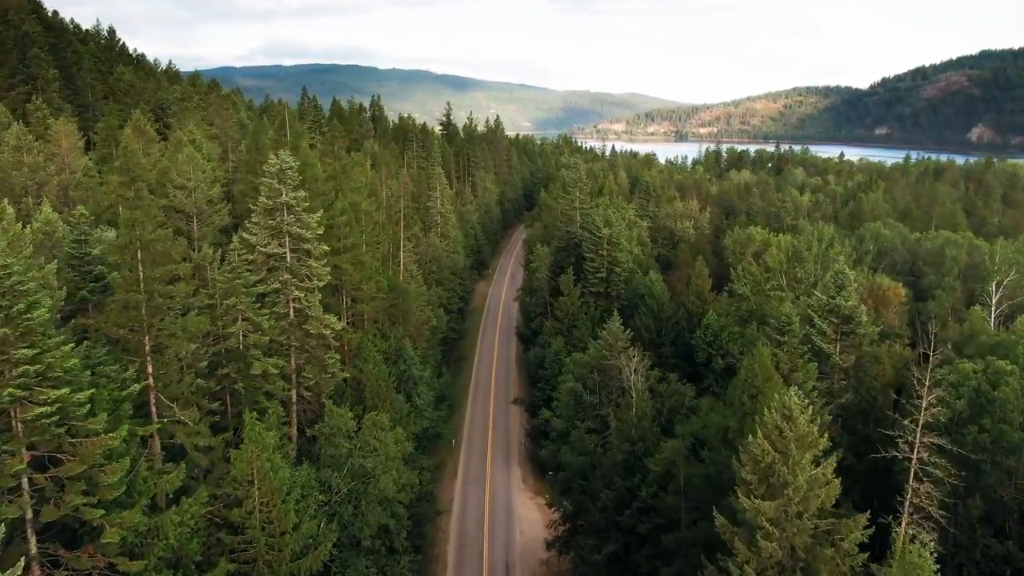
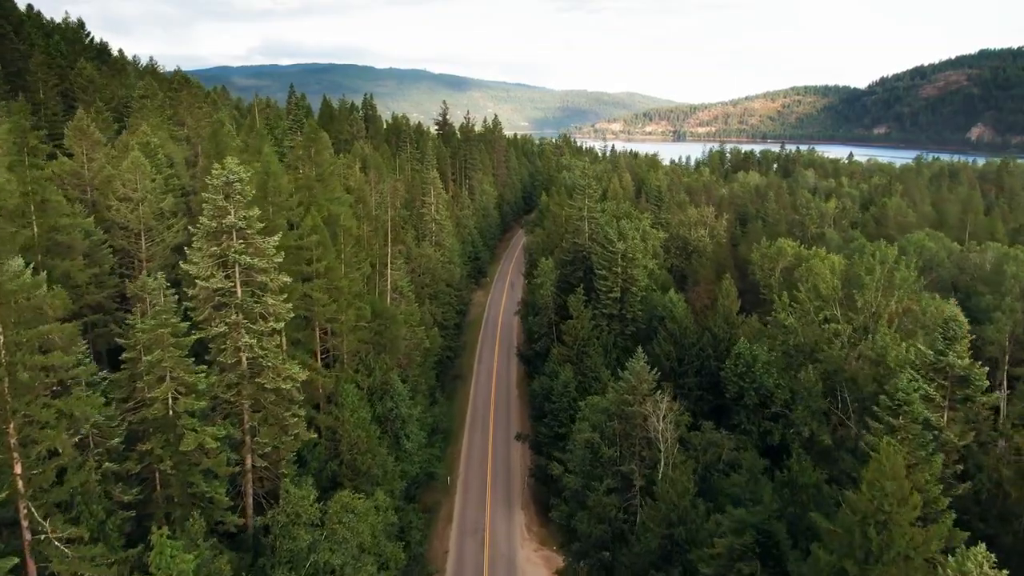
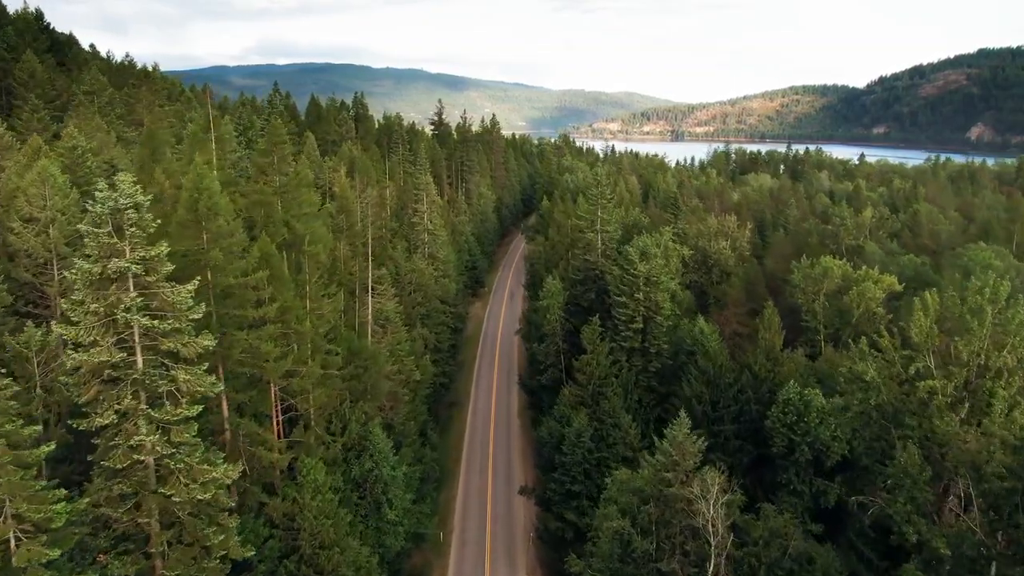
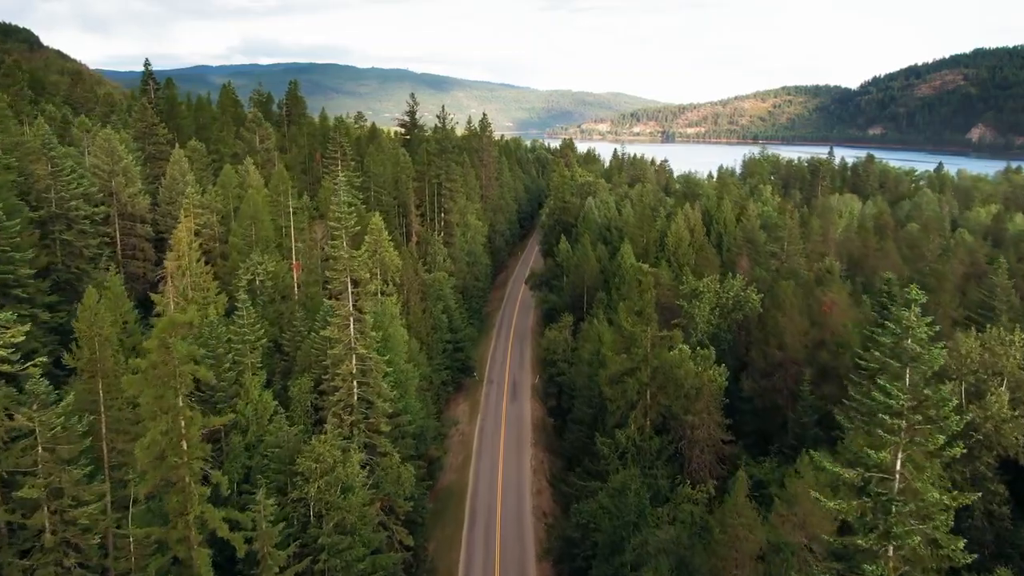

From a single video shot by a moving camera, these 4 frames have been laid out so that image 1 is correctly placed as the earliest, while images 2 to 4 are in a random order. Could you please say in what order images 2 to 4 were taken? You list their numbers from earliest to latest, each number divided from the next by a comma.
2, 3, 4
